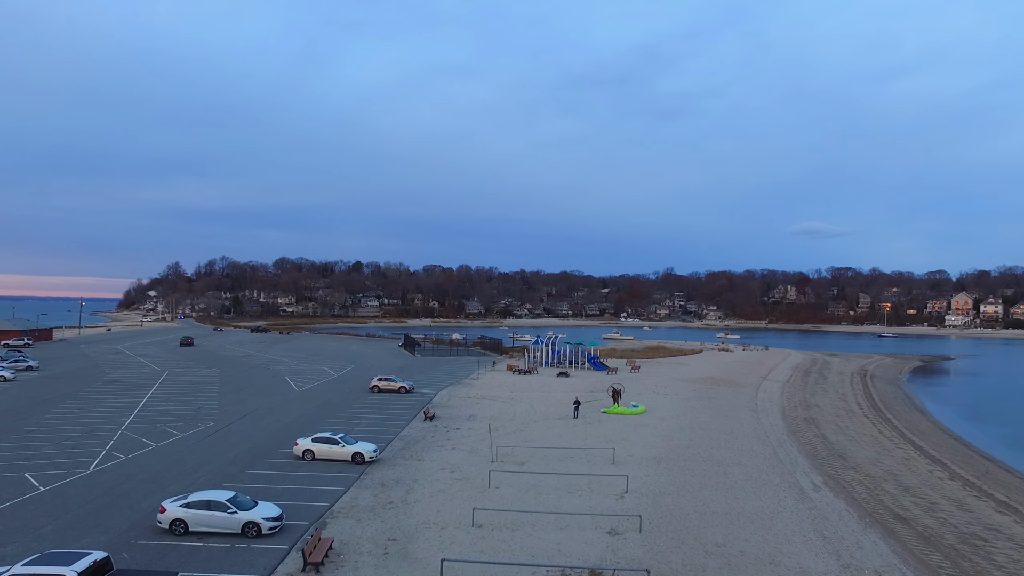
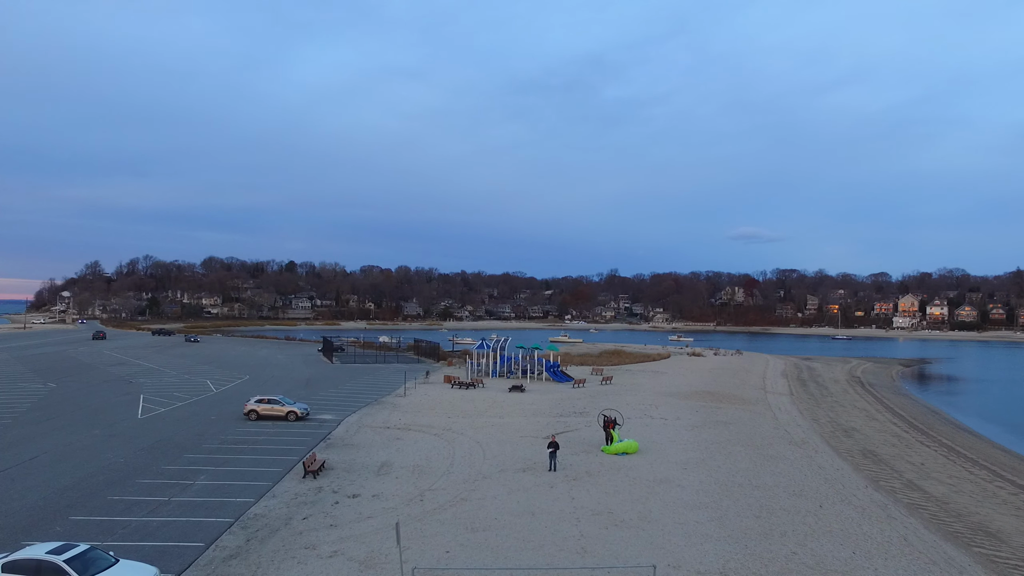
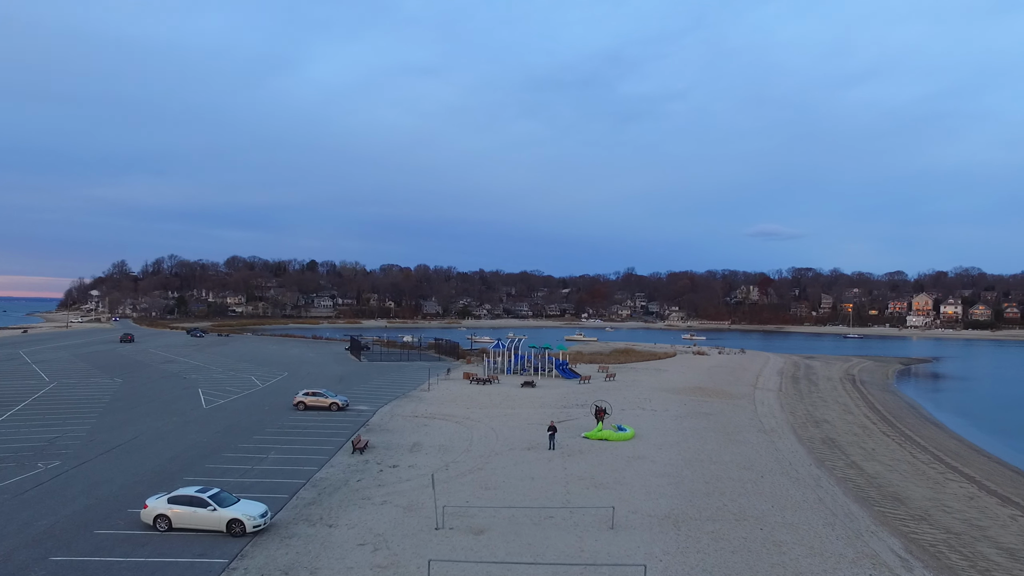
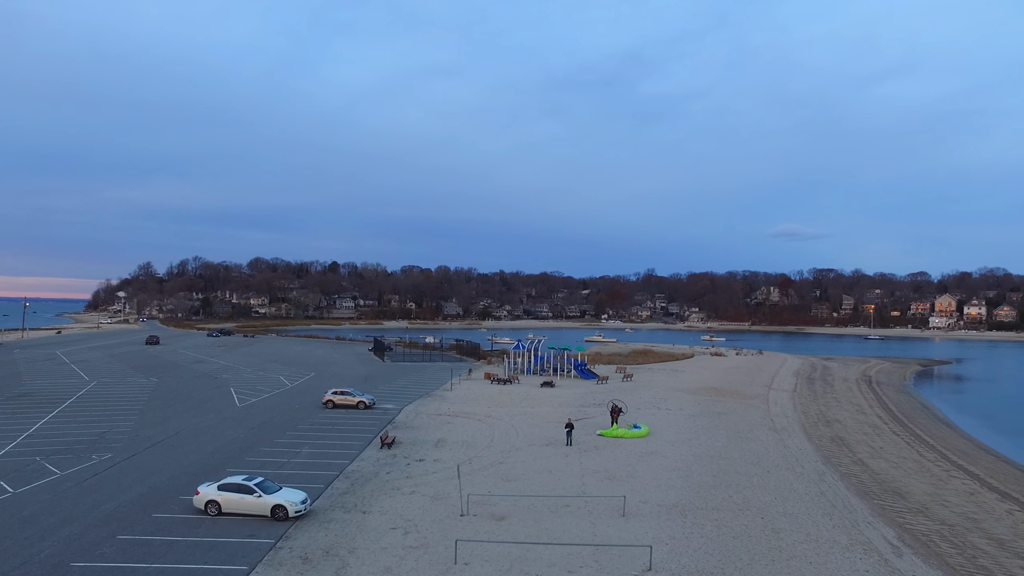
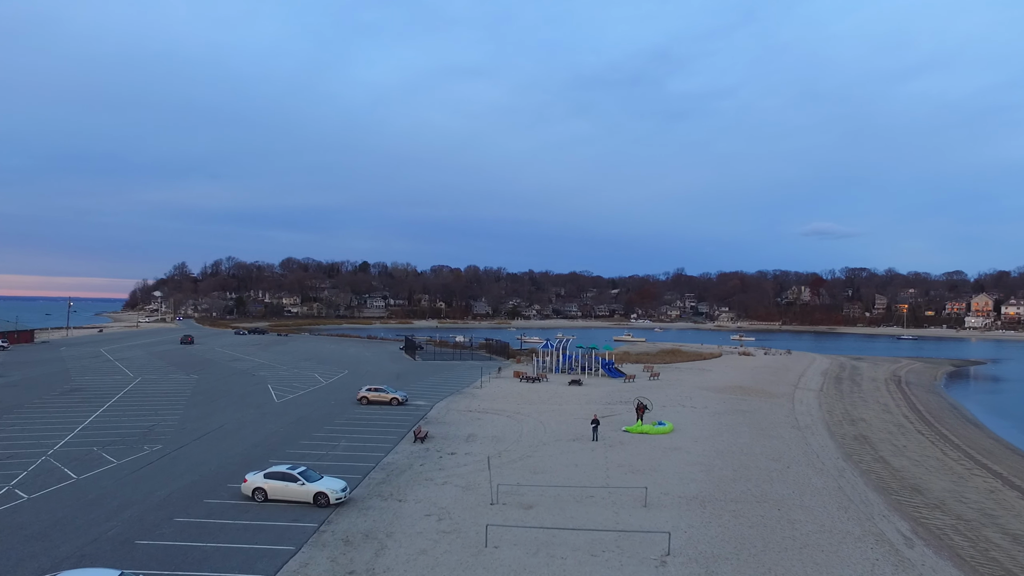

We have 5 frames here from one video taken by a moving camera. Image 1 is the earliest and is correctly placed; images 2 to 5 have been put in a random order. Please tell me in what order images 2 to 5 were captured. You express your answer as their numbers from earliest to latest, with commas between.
5, 4, 3, 2
